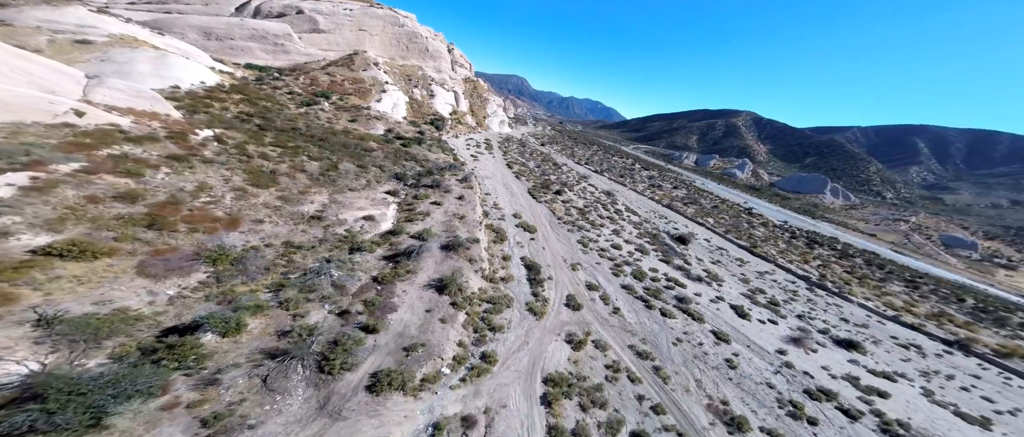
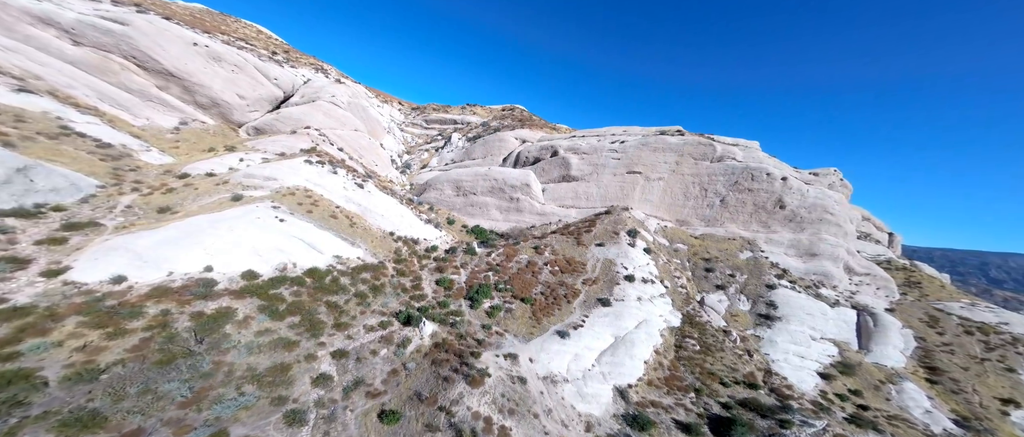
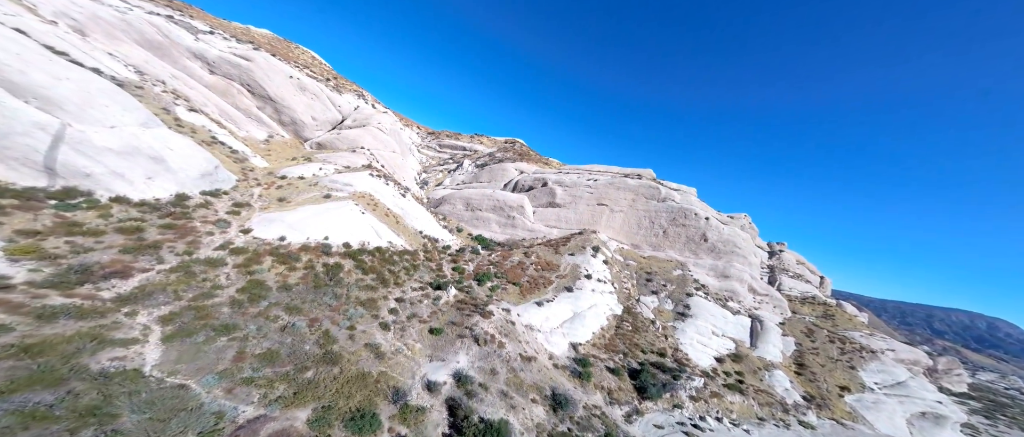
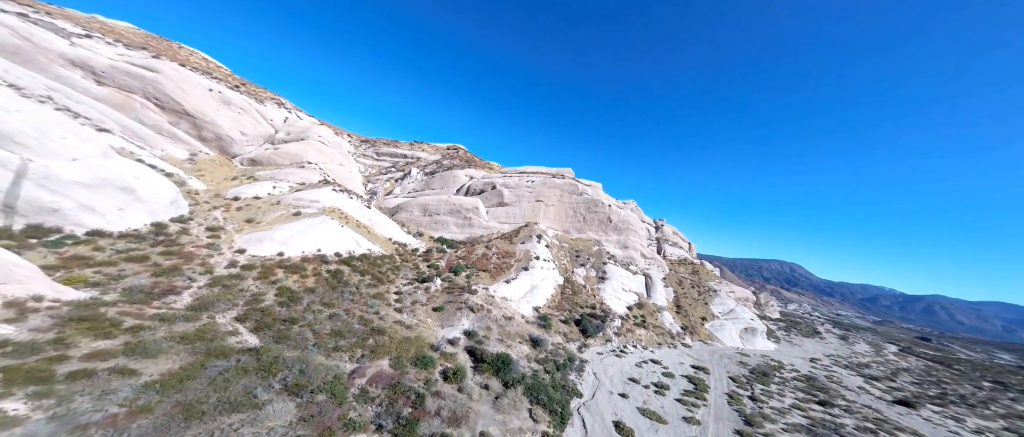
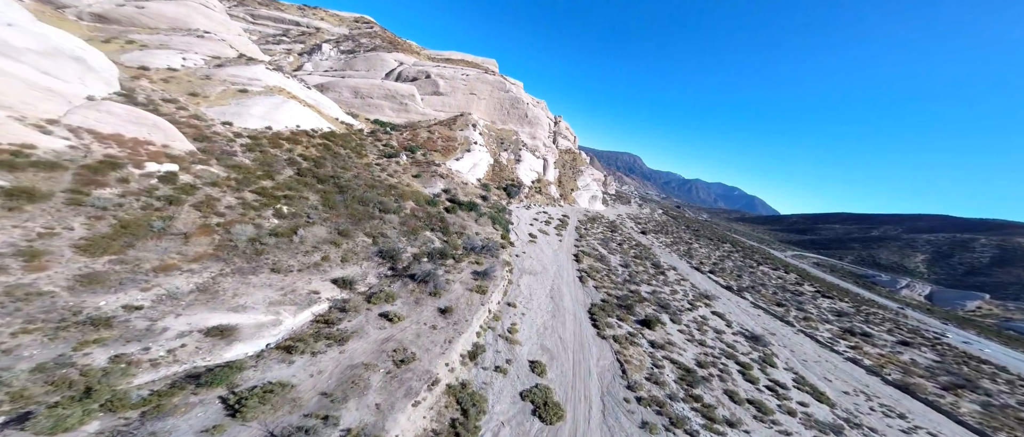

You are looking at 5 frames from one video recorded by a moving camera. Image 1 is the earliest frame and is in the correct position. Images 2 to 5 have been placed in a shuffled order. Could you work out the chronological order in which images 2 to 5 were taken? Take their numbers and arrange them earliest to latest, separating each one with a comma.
5, 4, 3, 2
